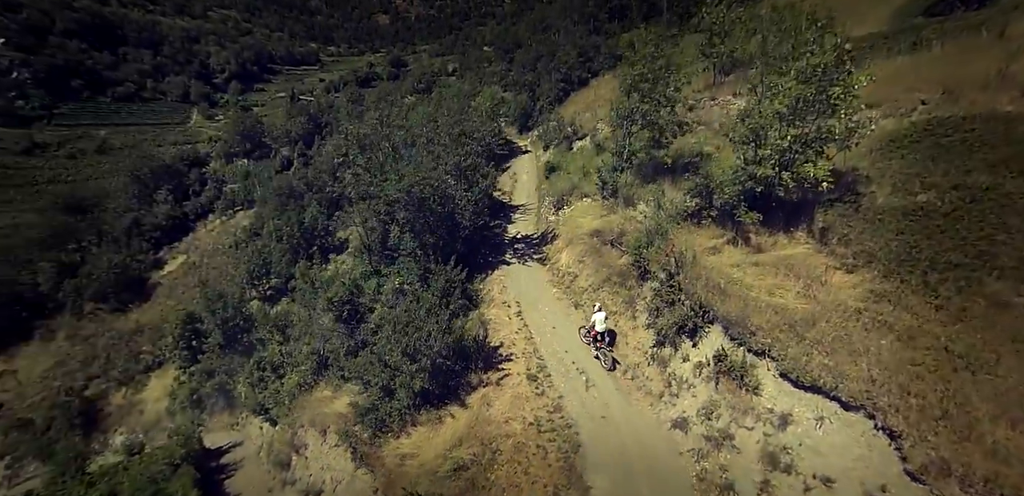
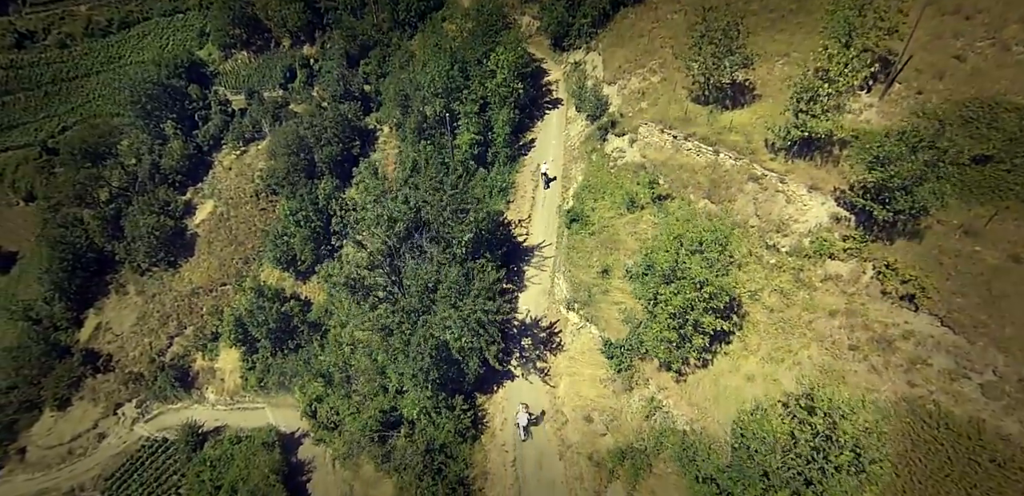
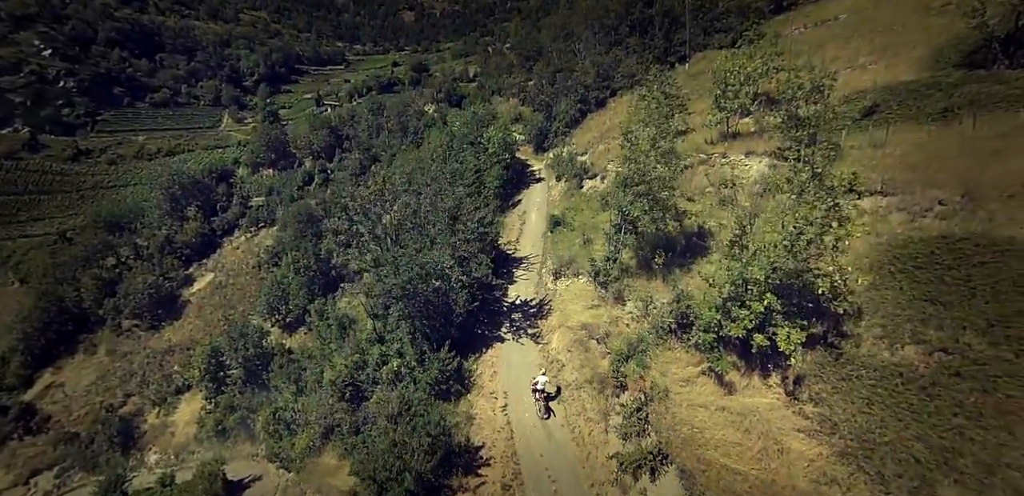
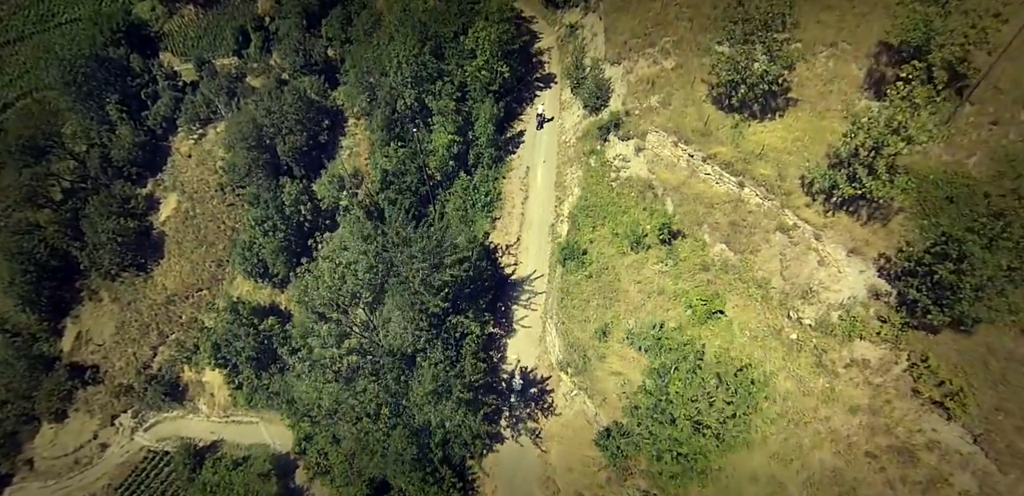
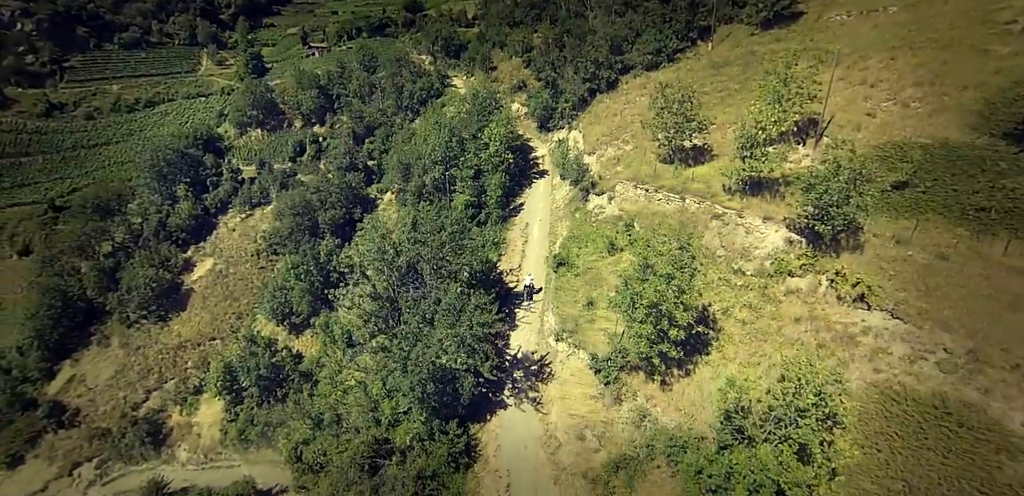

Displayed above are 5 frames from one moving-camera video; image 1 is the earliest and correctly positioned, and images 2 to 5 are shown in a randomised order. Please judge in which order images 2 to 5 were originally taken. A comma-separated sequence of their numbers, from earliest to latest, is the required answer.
3, 5, 2, 4
